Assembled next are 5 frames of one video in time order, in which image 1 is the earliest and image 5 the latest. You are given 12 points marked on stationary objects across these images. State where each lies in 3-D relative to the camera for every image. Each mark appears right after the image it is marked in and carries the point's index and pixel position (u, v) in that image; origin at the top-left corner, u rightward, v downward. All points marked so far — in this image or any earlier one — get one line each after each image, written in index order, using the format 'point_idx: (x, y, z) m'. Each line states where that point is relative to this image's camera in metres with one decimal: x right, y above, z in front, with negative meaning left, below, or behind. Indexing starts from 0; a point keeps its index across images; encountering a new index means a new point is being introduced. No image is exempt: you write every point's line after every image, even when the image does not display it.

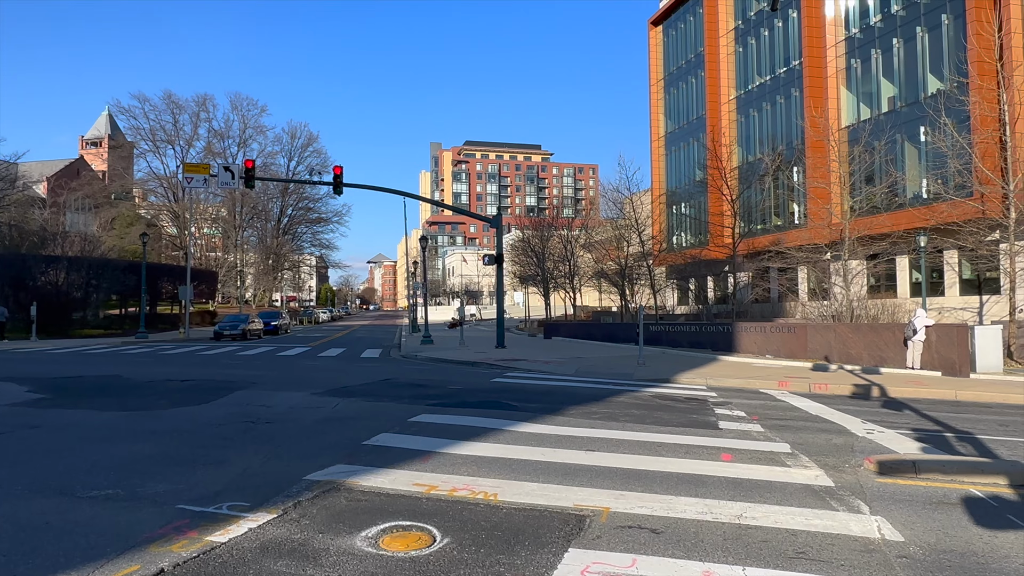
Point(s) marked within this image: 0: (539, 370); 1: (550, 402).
0: (+0.6, -1.8, +15.2) m
1: (+0.5, -1.6, +9.6) m
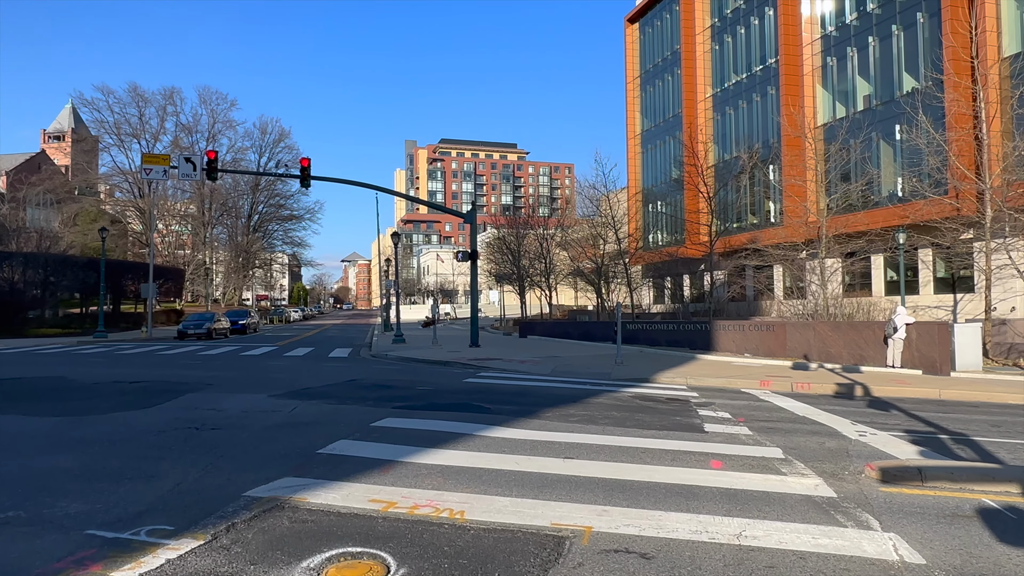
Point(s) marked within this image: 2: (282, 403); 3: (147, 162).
0: (0.0, -1.7, +14.6) m
1: (+0.2, -1.5, +9.1) m
2: (-2.9, -1.4, +8.6) m
3: (-10.5, +3.6, +19.8) m
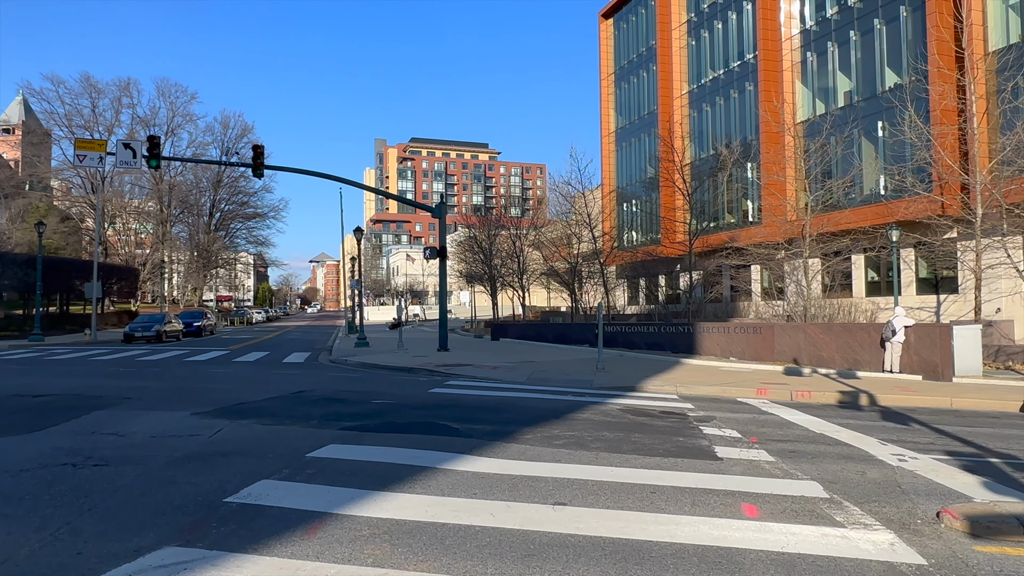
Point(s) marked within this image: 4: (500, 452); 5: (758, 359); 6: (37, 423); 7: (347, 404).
0: (-0.5, -1.7, +13.2) m
1: (-0.1, -1.5, +7.7) m
2: (-3.2, -1.4, +7.1) m
3: (-11.3, +3.6, +18.0) m
4: (-0.1, -1.5, +6.2) m
5: (+6.6, -1.9, +18.3) m
6: (-4.9, -1.4, +7.2) m
7: (-2.1, -1.5, +8.7) m
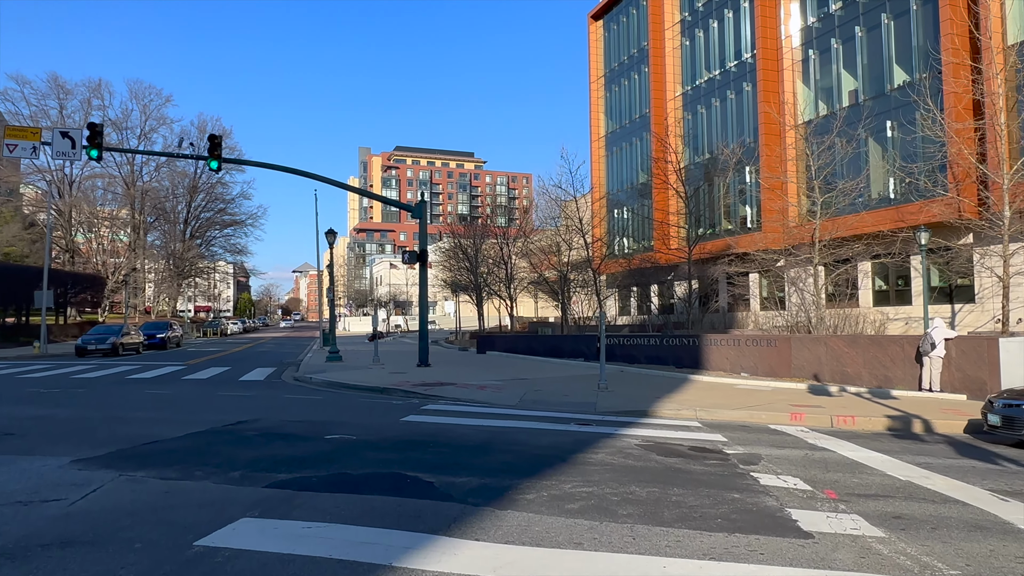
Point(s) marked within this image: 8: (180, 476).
0: (-0.7, -1.8, +11.3) m
1: (-0.2, -1.5, +5.7) m
2: (-3.2, -1.4, +5.1) m
3: (-11.5, +3.5, +15.9) m
4: (-0.1, -1.5, +4.2) m
5: (+6.3, -2.1, +16.6) m
6: (-5.0, -1.4, +5.1) m
7: (-2.1, -1.5, +6.7) m
8: (-2.6, -1.5, +5.3) m
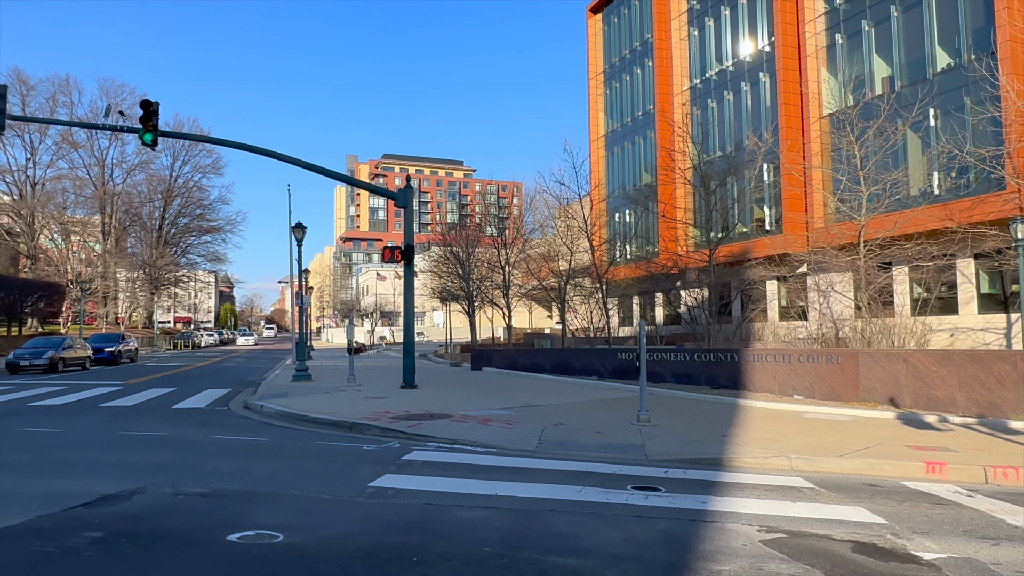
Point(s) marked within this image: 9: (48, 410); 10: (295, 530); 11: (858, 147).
0: (-0.5, -1.8, +8.2) m
1: (+0.1, -1.4, +2.7) m
2: (-2.9, -1.3, +2.0) m
3: (-11.4, +3.4, +12.7) m
4: (+0.2, -1.3, +1.2) m
5: (+6.4, -2.2, +13.6) m
6: (-4.7, -1.3, +2.0) m
7: (-1.9, -1.4, +3.6) m
8: (-2.3, -1.3, +2.2) m
9: (-7.7, -2.0, +11.4) m
10: (-1.4, -1.5, +4.3) m
11: (+10.2, +4.2, +20.7) m
